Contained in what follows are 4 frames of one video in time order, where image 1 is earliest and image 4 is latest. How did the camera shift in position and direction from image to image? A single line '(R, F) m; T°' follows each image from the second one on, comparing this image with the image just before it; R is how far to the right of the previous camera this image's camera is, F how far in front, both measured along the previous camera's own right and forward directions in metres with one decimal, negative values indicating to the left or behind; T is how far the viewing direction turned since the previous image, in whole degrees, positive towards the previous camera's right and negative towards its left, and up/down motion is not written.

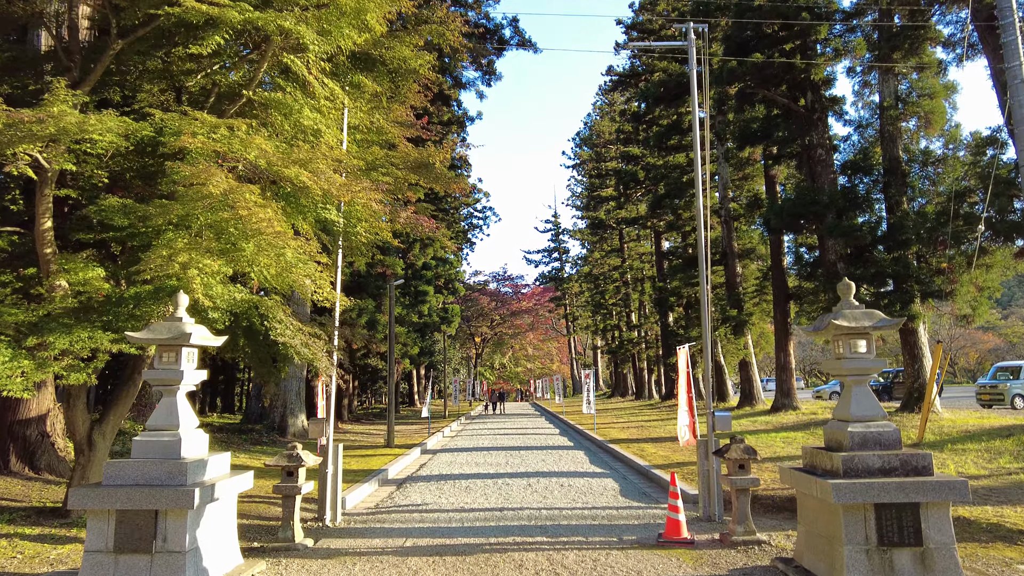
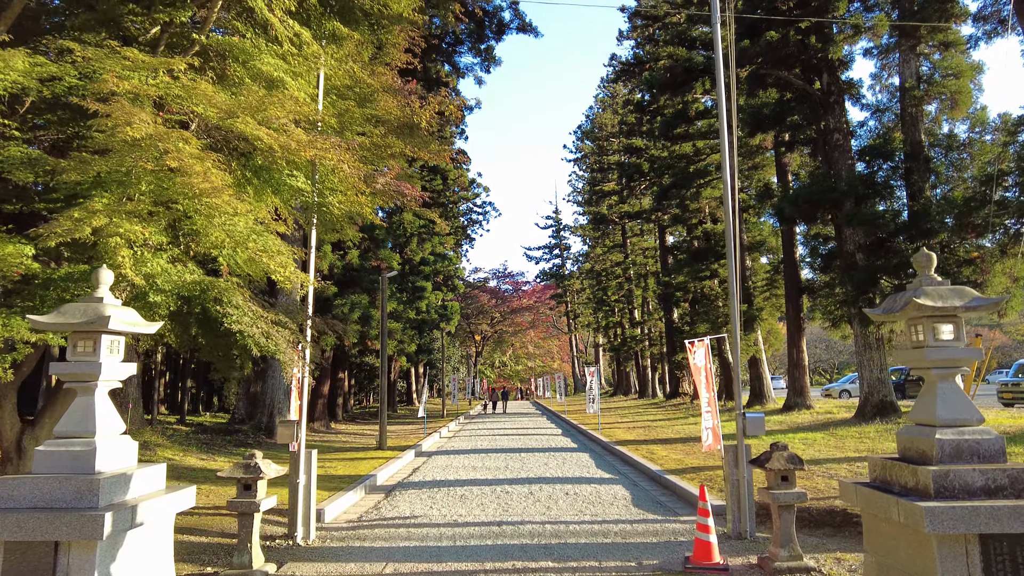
(0.0, +0.8) m; 0°
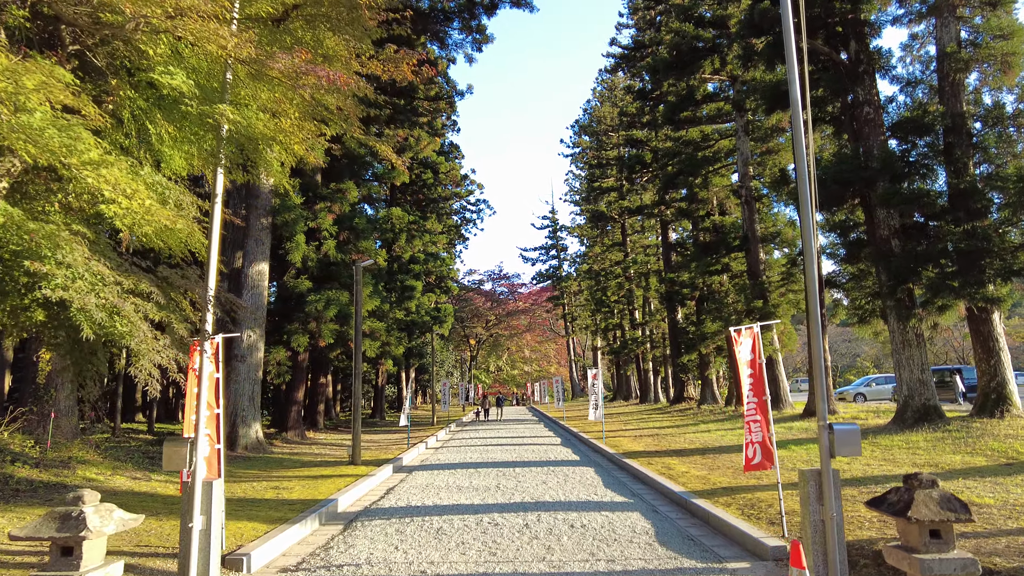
(+0.1, +1.7) m; 0°
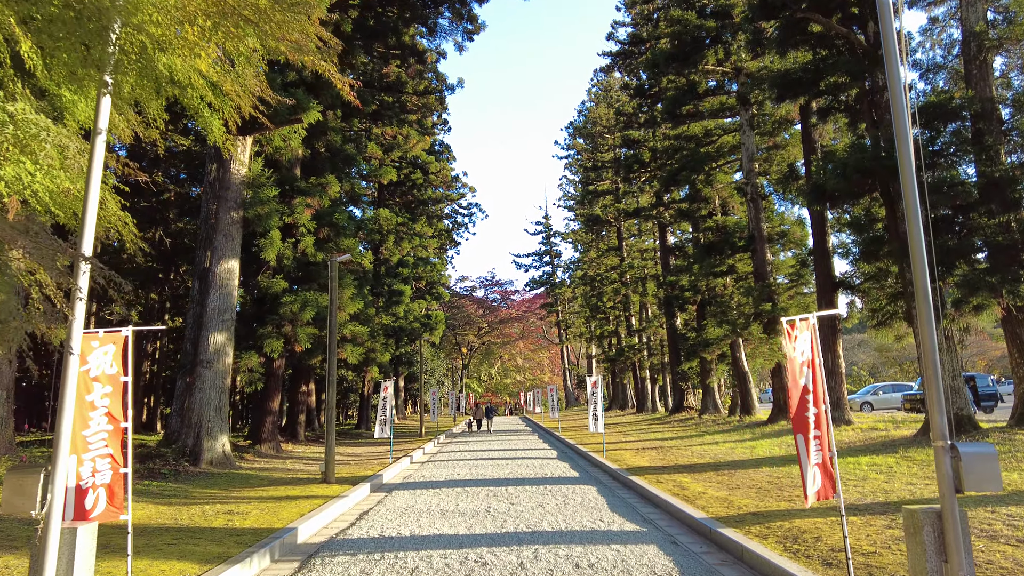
(0.0, +1.2) m; +1°
